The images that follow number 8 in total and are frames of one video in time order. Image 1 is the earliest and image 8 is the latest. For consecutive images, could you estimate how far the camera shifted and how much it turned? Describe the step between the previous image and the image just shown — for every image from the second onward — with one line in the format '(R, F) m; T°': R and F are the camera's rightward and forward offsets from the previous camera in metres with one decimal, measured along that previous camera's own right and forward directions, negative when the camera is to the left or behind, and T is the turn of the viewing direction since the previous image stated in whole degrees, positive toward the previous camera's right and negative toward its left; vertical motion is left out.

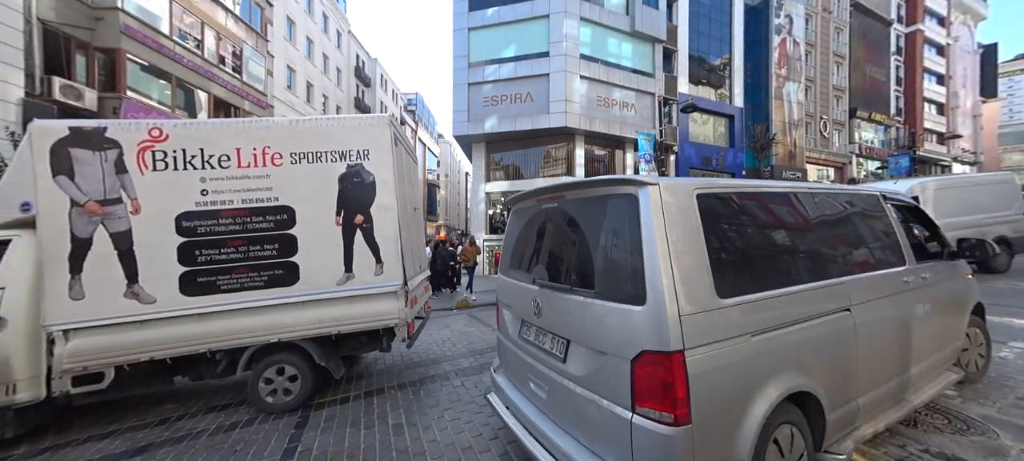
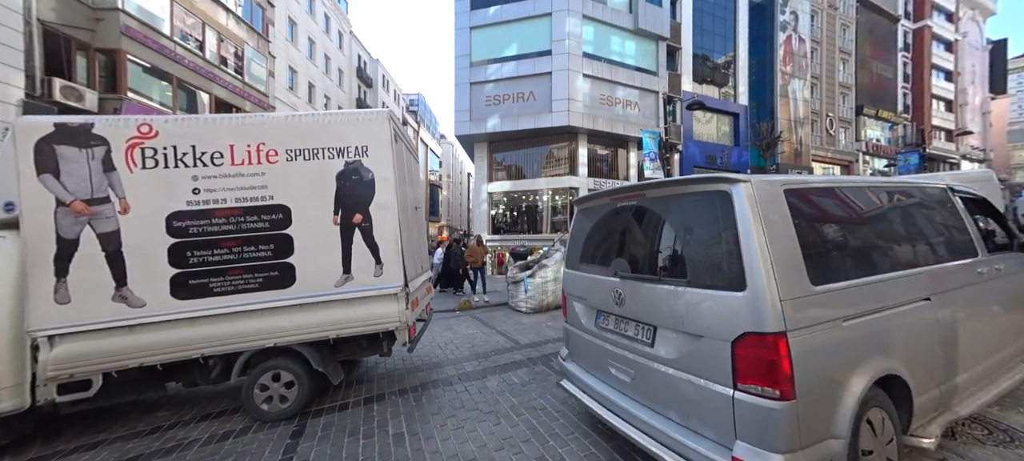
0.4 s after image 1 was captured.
(0.0, +0.1) m; 0°
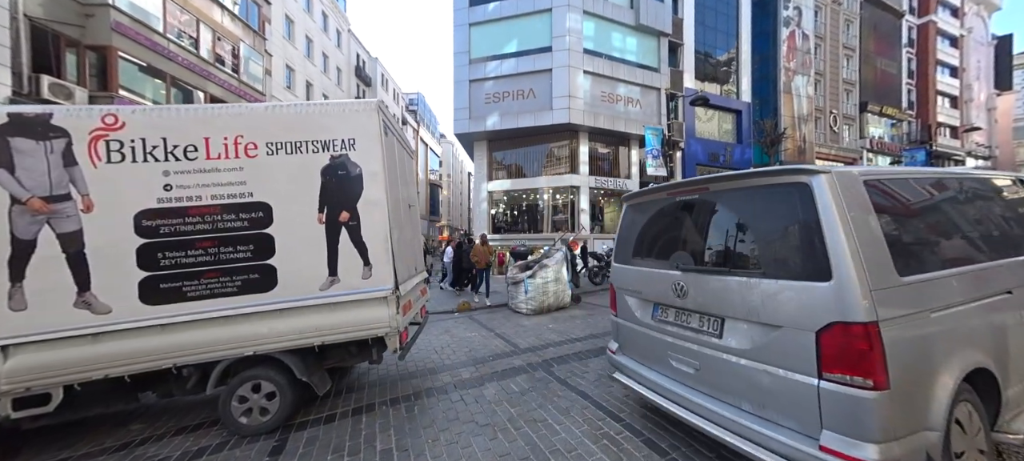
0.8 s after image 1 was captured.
(0.0, +0.2) m; 0°
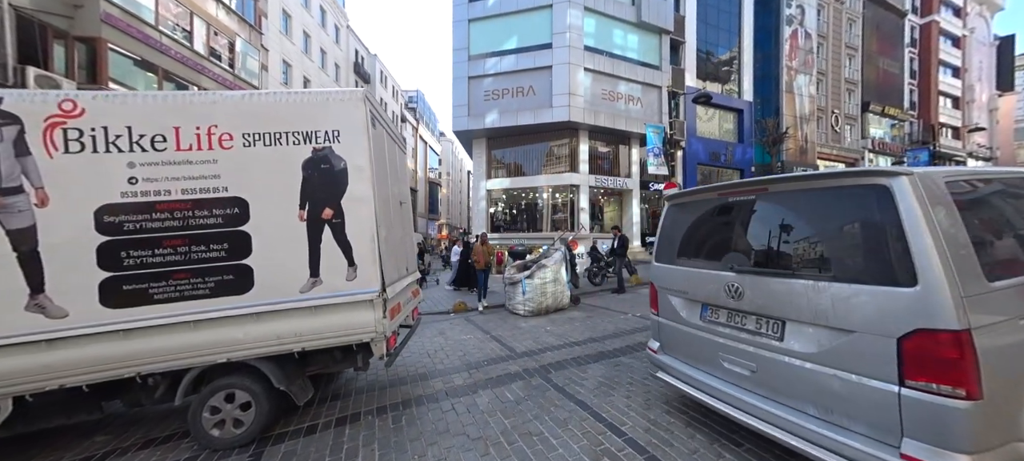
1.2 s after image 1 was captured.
(0.0, +0.2) m; 0°
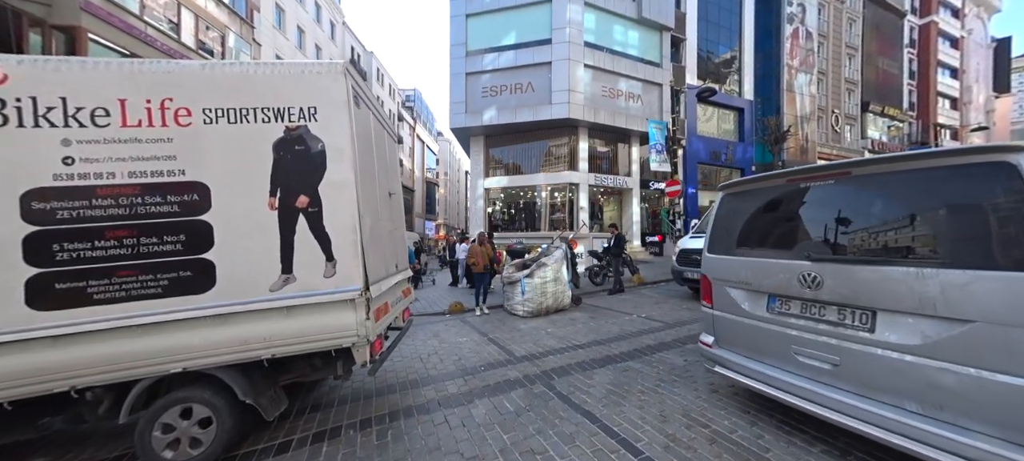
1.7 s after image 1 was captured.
(0.0, +0.3) m; 0°
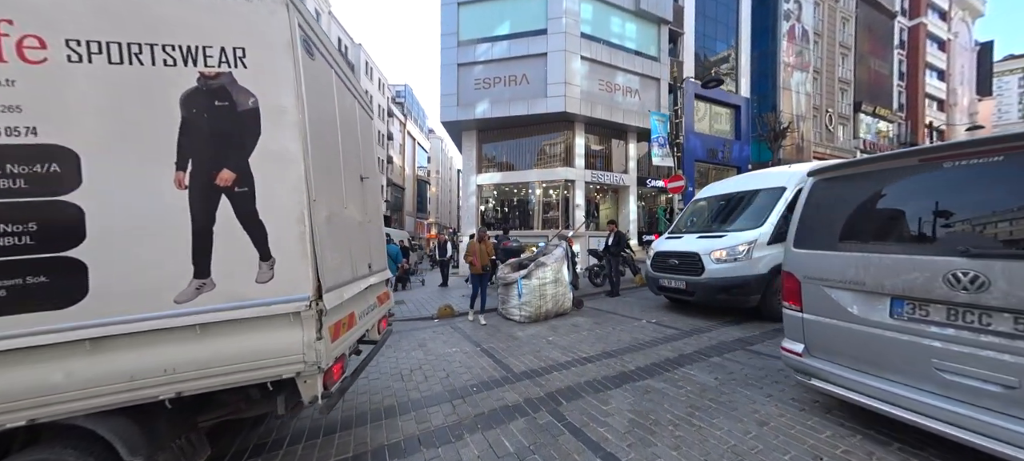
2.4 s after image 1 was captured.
(-0.1, +0.7) m; +1°
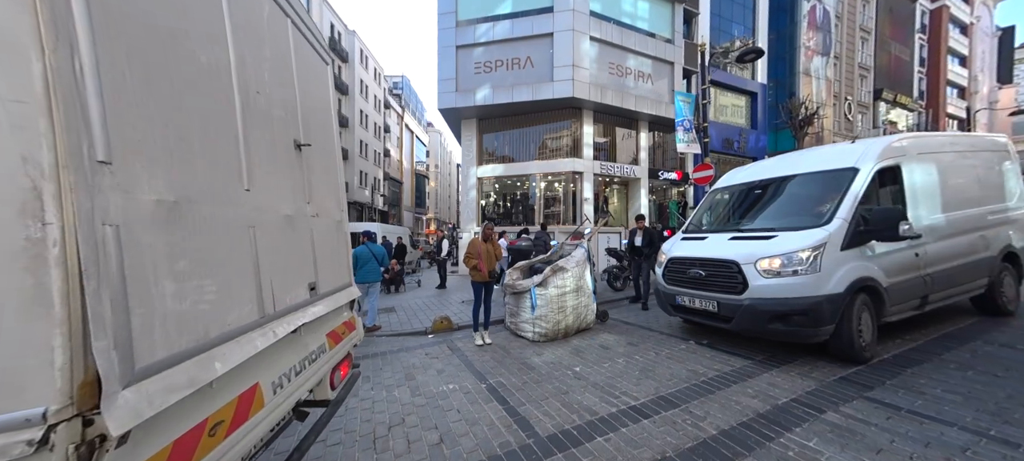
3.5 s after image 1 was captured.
(-0.2, +1.3) m; 0°
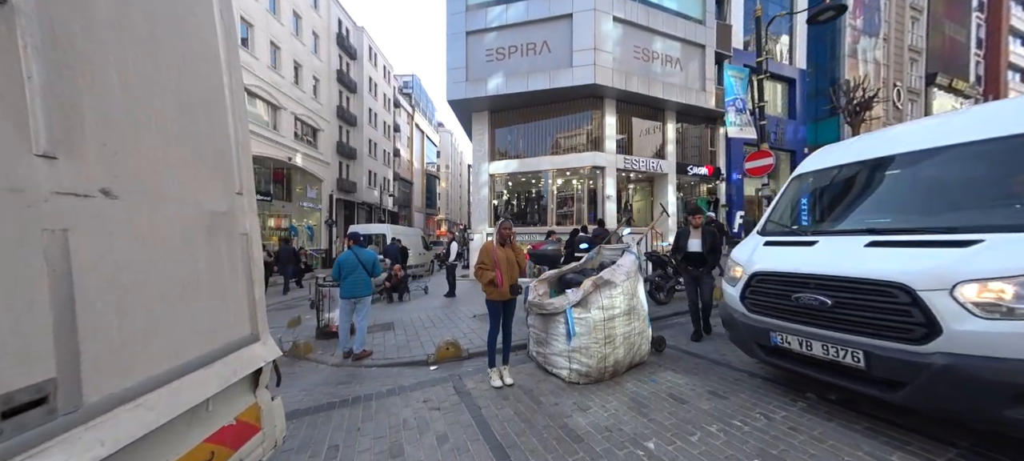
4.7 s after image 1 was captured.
(-0.2, +1.4) m; -2°
